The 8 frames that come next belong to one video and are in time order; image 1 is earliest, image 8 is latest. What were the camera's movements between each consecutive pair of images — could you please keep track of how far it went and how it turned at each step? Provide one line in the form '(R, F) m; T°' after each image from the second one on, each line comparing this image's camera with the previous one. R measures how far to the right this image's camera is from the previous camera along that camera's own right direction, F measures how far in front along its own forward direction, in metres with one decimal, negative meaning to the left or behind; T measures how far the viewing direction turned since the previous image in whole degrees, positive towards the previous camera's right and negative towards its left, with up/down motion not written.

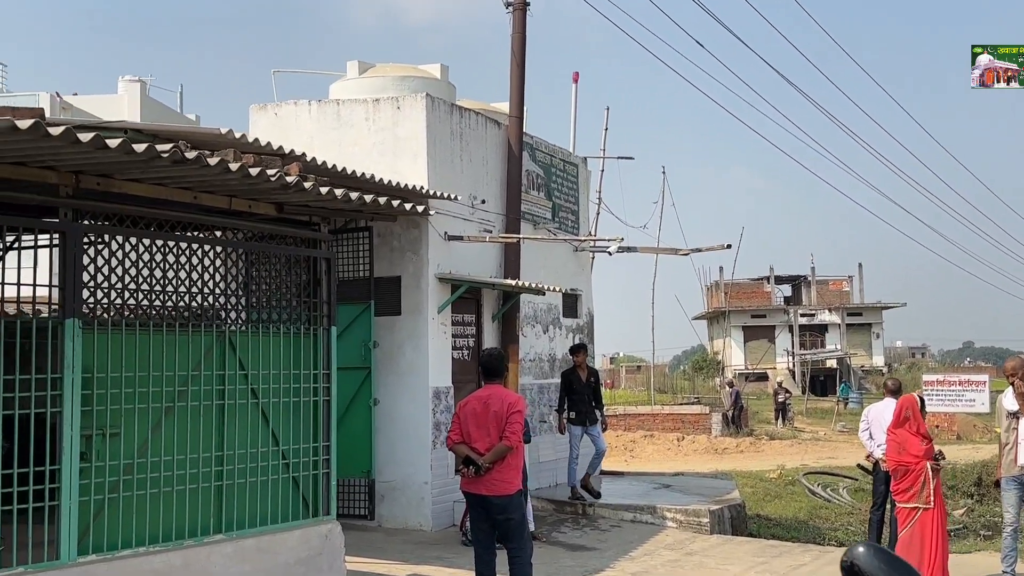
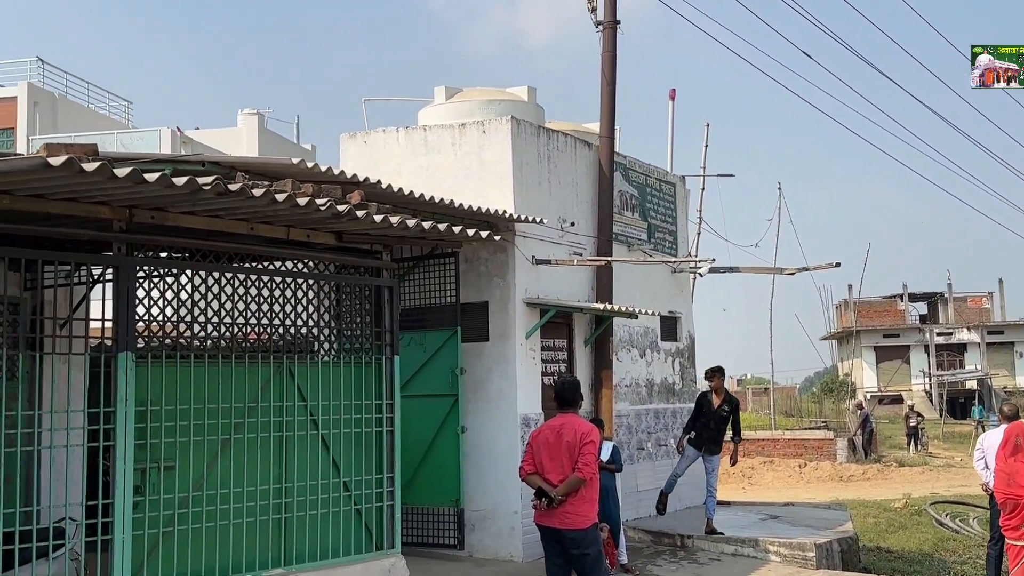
(+0.4, +0.2) m; -7°
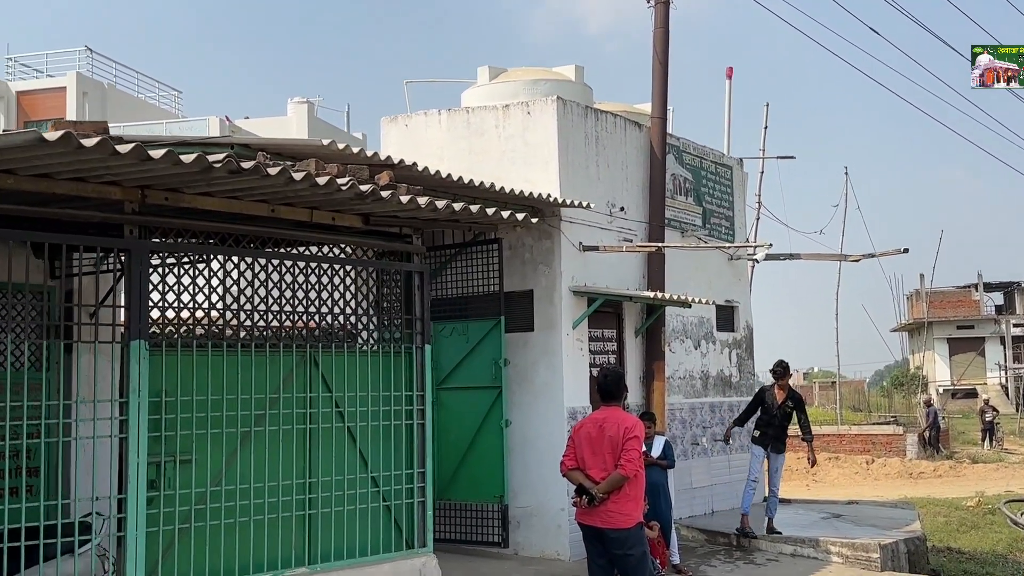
(+0.2, +0.4) m; -3°
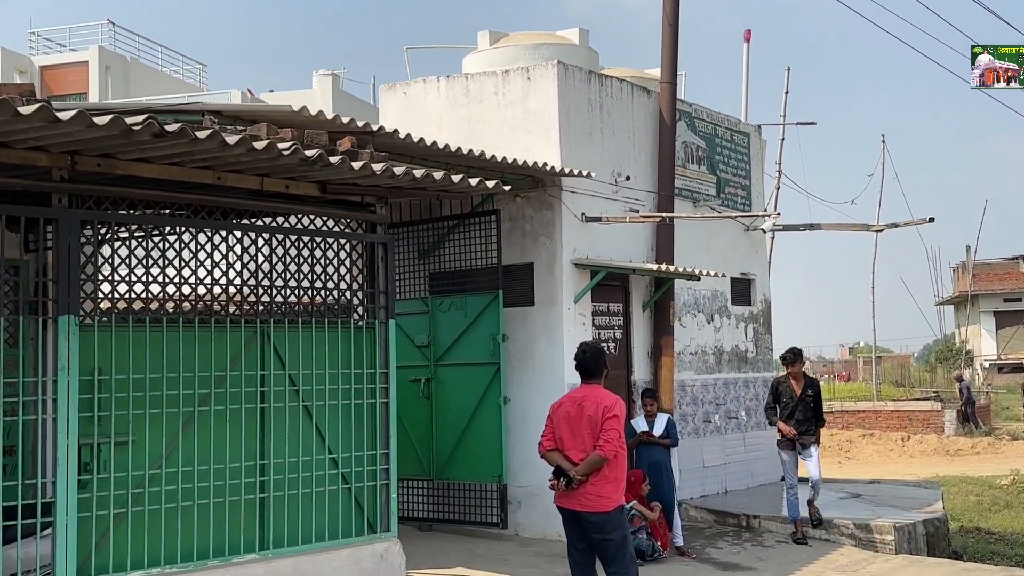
(+0.4, +0.3) m; -3°
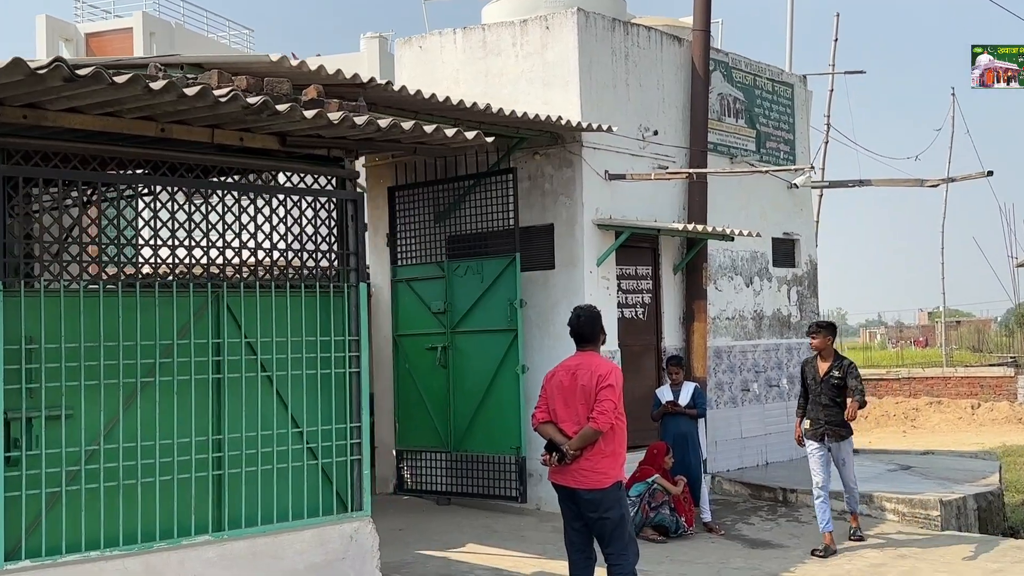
(+0.5, +0.5) m; -4°
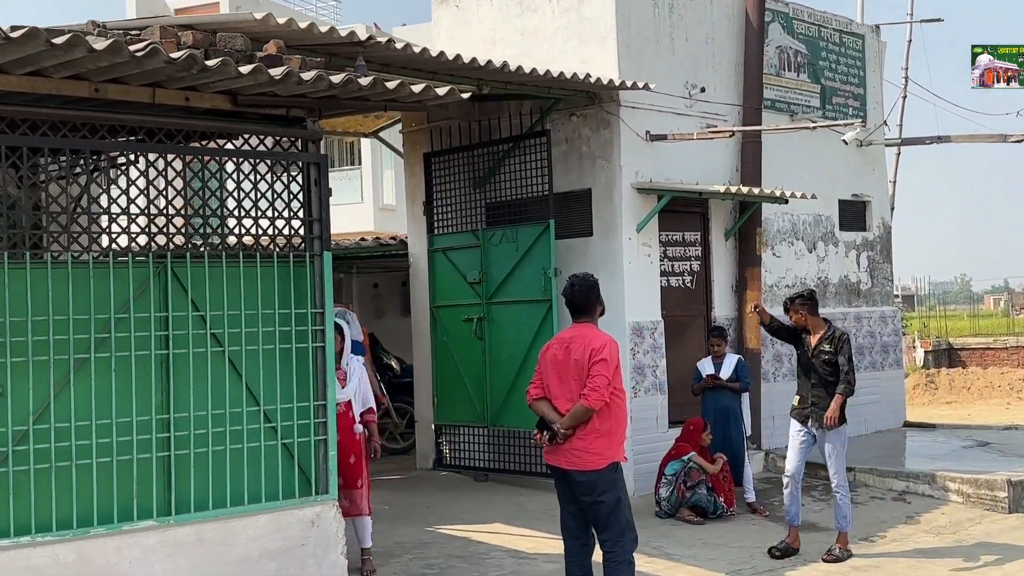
(+0.7, +0.4) m; -6°
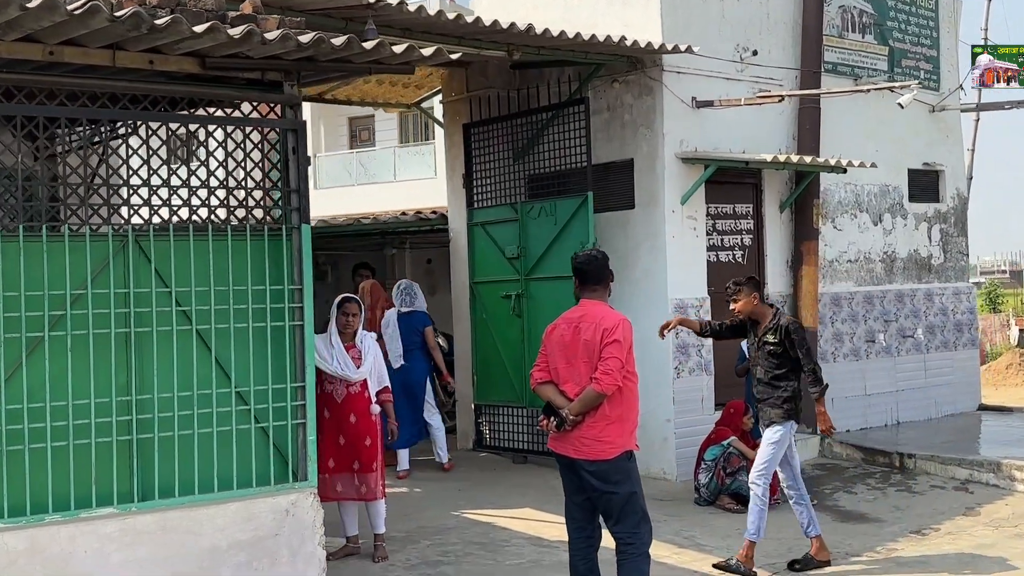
(+0.4, +0.3) m; -5°
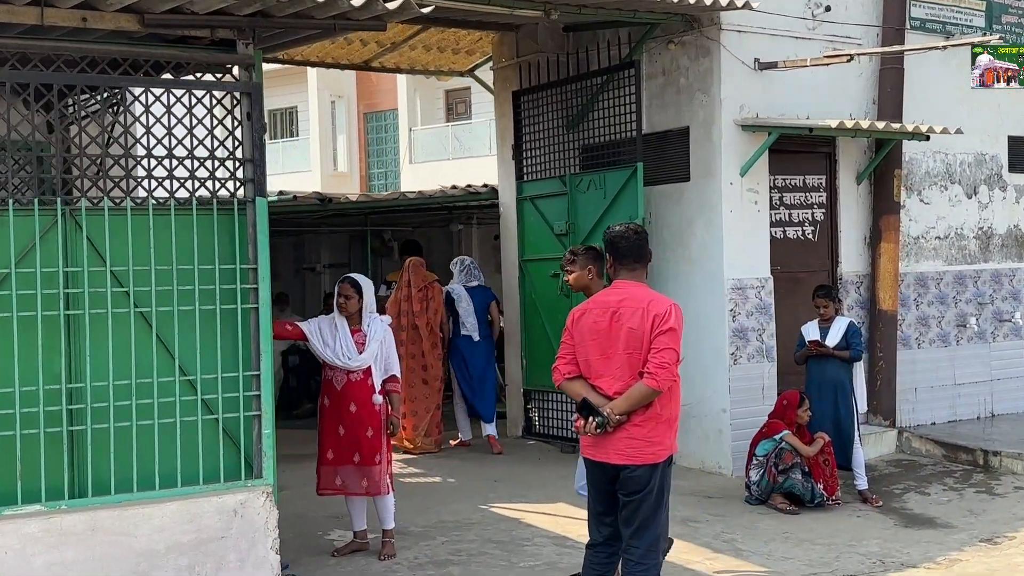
(+0.6, +0.5) m; -7°
